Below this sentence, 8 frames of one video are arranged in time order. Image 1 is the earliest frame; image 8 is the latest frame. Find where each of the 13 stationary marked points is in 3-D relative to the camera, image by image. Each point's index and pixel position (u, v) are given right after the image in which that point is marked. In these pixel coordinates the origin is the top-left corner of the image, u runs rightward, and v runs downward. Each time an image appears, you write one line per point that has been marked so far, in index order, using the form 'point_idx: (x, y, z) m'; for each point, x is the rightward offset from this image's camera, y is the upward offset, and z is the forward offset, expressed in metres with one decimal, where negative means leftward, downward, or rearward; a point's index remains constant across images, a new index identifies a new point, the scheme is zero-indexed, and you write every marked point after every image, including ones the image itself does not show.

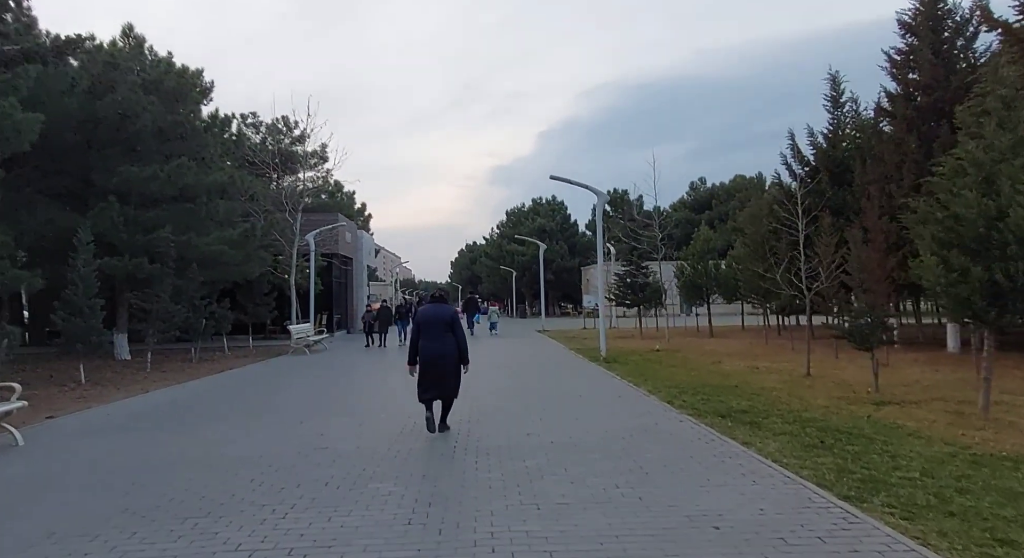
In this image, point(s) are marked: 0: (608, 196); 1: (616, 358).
0: (+2.9, +2.5, +19.3) m
1: (+3.2, -2.4, +19.7) m
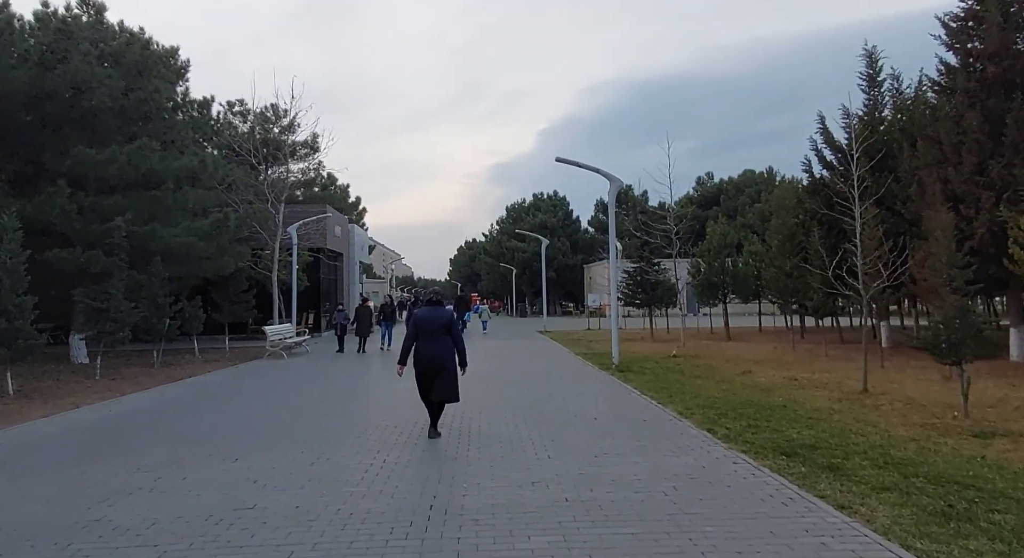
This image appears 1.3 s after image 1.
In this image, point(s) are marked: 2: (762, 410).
0: (+2.9, +2.6, +17.0) m
1: (+3.2, -2.3, +17.4) m
2: (+4.0, -2.1, +10.3) m
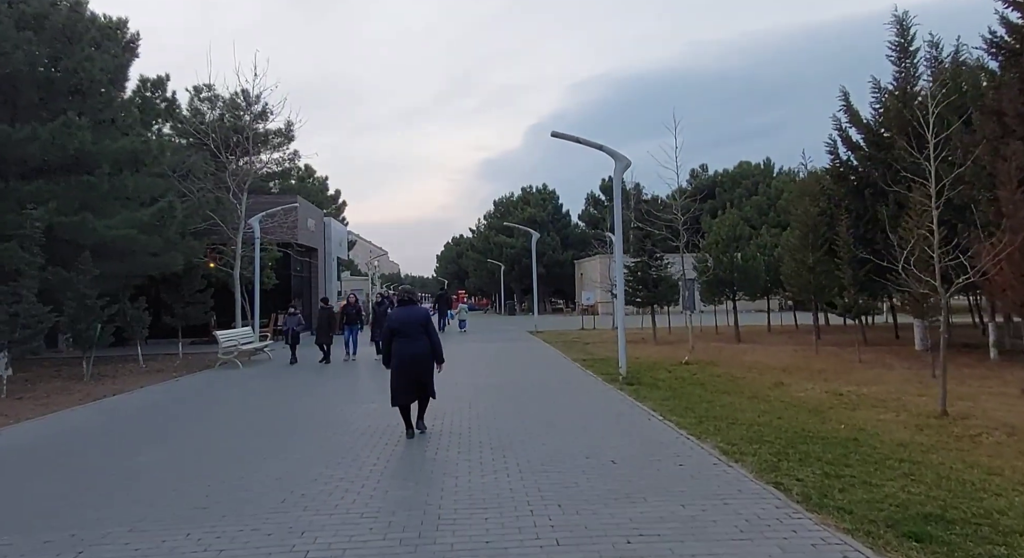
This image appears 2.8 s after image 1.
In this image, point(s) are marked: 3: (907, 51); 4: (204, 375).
0: (+2.6, +2.7, +14.5) m
1: (+2.9, -2.3, +14.9) m
2: (+3.9, -2.1, +7.8) m
3: (+12.0, +6.9, +19.4) m
4: (-8.5, -2.6, +17.4) m
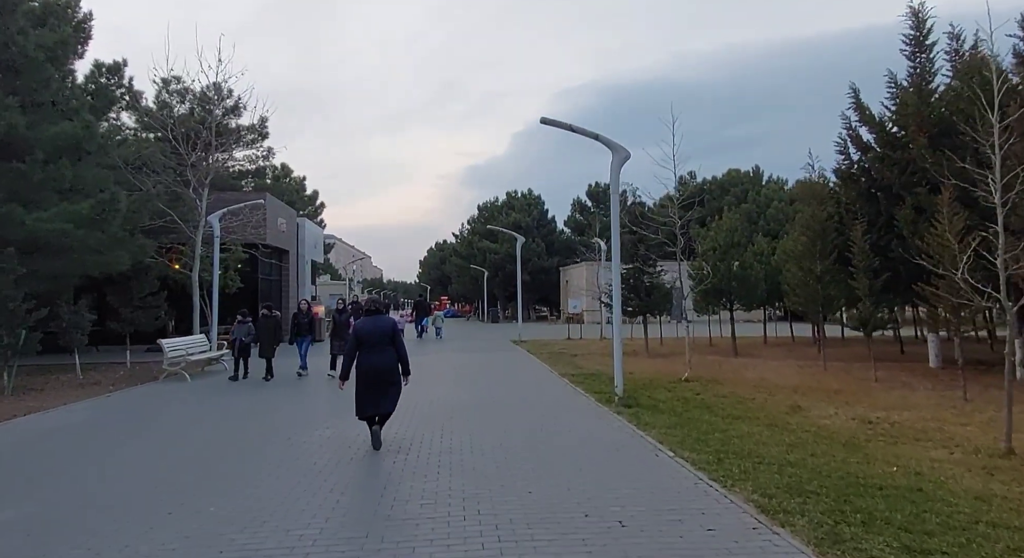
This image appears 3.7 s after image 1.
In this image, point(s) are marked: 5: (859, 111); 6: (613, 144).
0: (+2.3, +2.5, +12.8) m
1: (+2.5, -2.4, +13.2) m
2: (+3.7, -2.2, +6.2) m
3: (+11.6, +6.6, +18.0) m
4: (-8.9, -2.6, +15.5) m
5: (+10.2, +4.9, +18.8) m
6: (+2.0, +2.7, +12.7) m
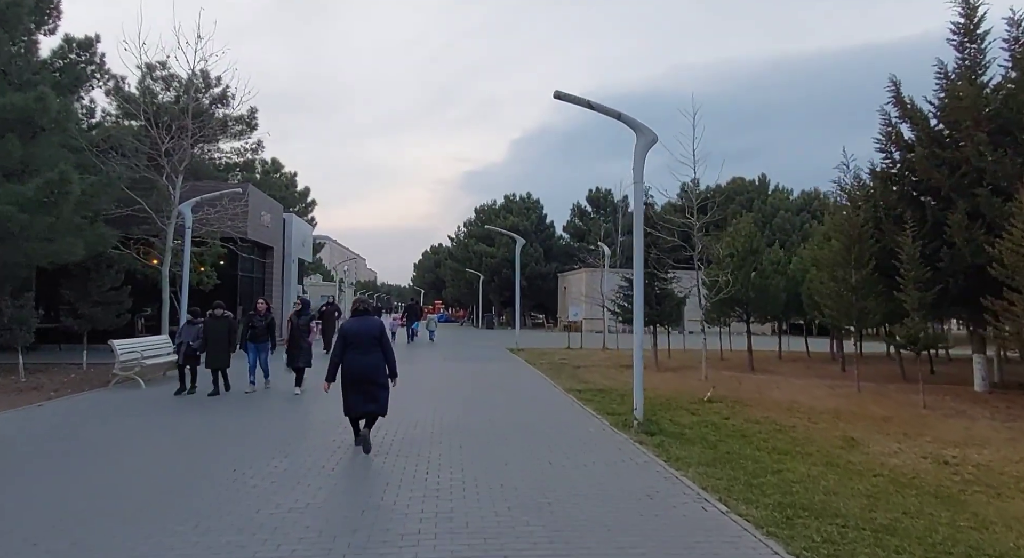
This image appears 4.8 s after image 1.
0: (+2.4, +2.4, +11.0) m
1: (+2.5, -2.5, +11.3) m
2: (+3.7, -2.2, +4.3) m
3: (+11.7, +6.2, +16.3) m
4: (-8.9, -2.5, +13.5) m
5: (+10.4, +4.6, +17.1) m
6: (+2.1, +2.6, +10.8) m
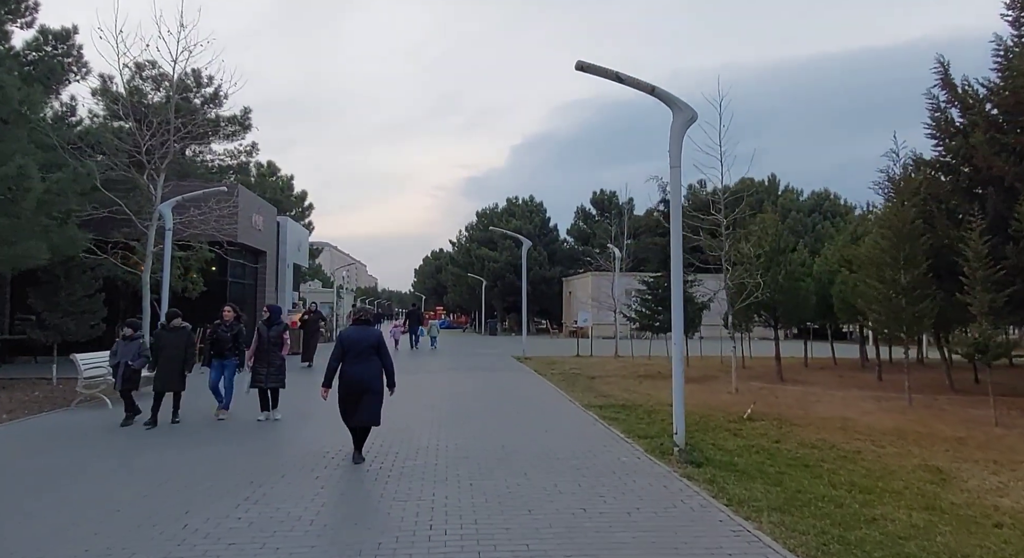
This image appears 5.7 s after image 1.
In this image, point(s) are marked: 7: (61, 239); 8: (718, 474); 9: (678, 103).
0: (+2.7, +2.4, +9.4) m
1: (+2.8, -2.5, +9.7) m
2: (+4.0, -2.1, +2.7) m
3: (+12.0, +6.2, +14.7) m
4: (-8.7, -2.6, +11.9) m
5: (+10.6, +4.6, +15.5) m
6: (+2.3, +2.6, +9.2) m
7: (-11.1, +1.0, +15.9) m
8: (+2.6, -2.5, +8.2) m
9: (+2.4, +2.6, +9.3) m
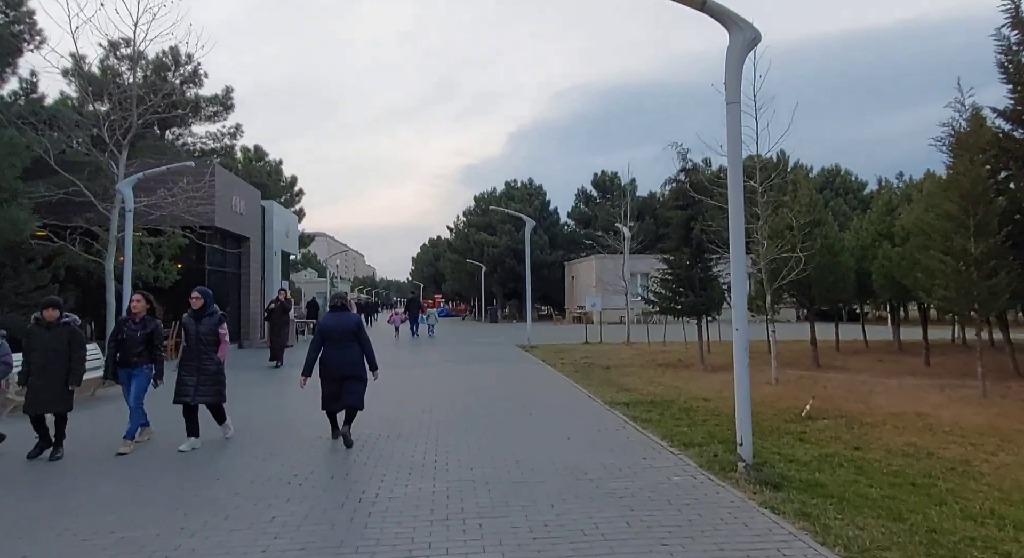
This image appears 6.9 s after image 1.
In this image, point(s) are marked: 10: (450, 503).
0: (+2.8, +2.8, +7.3) m
1: (+3.0, -2.1, +7.7) m
2: (+4.2, -1.9, +0.7) m
3: (+12.0, +6.9, +12.6) m
4: (-8.5, -2.4, +9.9) m
5: (+10.7, +5.2, +13.4) m
6: (+2.5, +2.9, +7.2) m
7: (-11.0, +1.2, +13.8) m
8: (+2.8, -2.1, +6.3) m
9: (+2.5, +2.9, +7.2) m
10: (-0.6, -2.2, +6.4) m
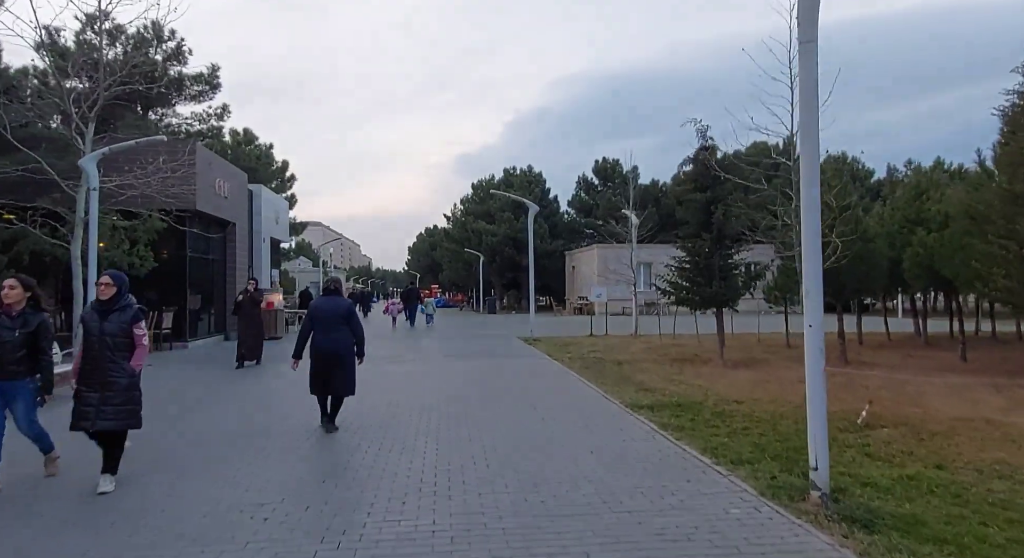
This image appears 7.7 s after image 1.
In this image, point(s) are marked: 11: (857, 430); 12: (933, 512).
0: (+3.0, +2.9, +5.9) m
1: (+3.1, -2.0, +6.3) m
2: (+4.4, -1.8, -0.7) m
3: (+12.1, +7.1, +11.1) m
4: (-8.3, -2.2, +8.4) m
5: (+10.8, +5.5, +12.0) m
6: (+2.6, +3.1, +5.7) m
7: (-10.9, +1.5, +12.3) m
8: (+3.0, -2.0, +4.9) m
9: (+2.7, +3.1, +5.7) m
10: (-0.4, -2.1, +5.0) m
11: (+4.7, -2.0, +8.7) m
12: (+3.6, -2.0, +5.7) m
